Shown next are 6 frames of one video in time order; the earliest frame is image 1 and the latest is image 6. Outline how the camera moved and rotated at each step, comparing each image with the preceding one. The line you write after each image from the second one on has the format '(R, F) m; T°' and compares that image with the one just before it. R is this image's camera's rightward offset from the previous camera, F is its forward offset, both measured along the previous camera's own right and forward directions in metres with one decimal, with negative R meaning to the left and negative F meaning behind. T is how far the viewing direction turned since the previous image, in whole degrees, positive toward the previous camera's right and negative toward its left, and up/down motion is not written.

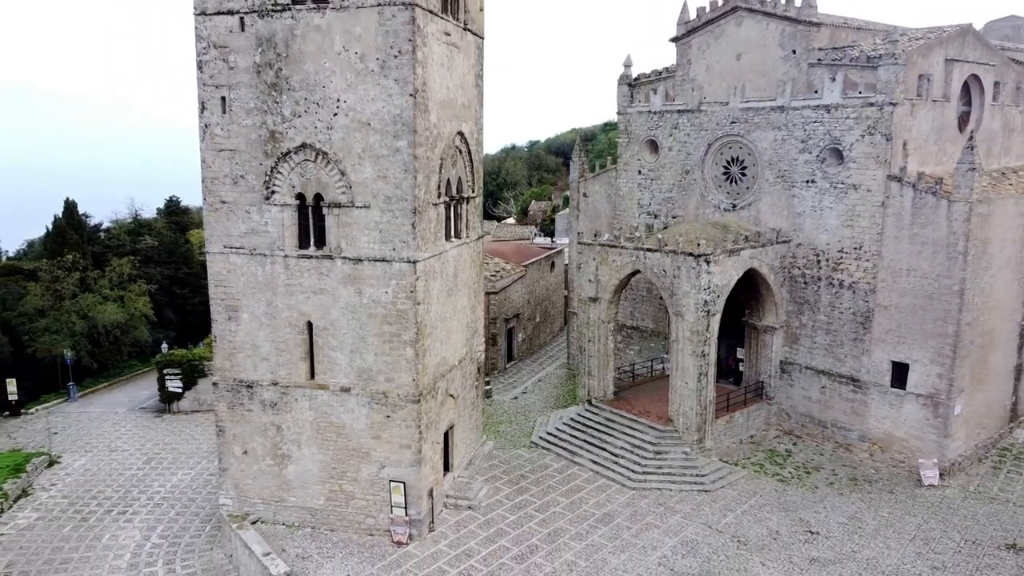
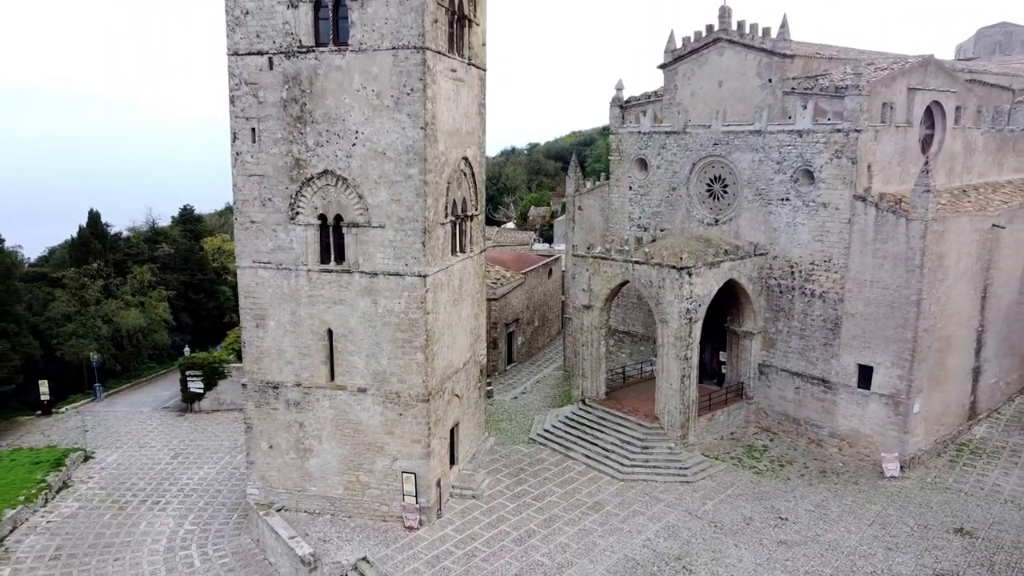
(0.0, -1.5) m; 0°
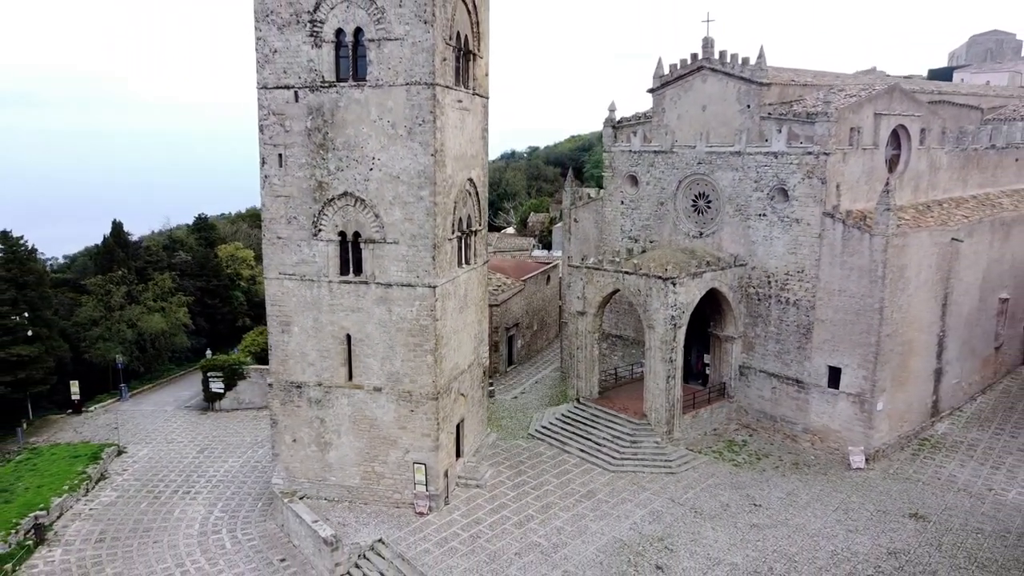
(0.0, -1.7) m; 0°
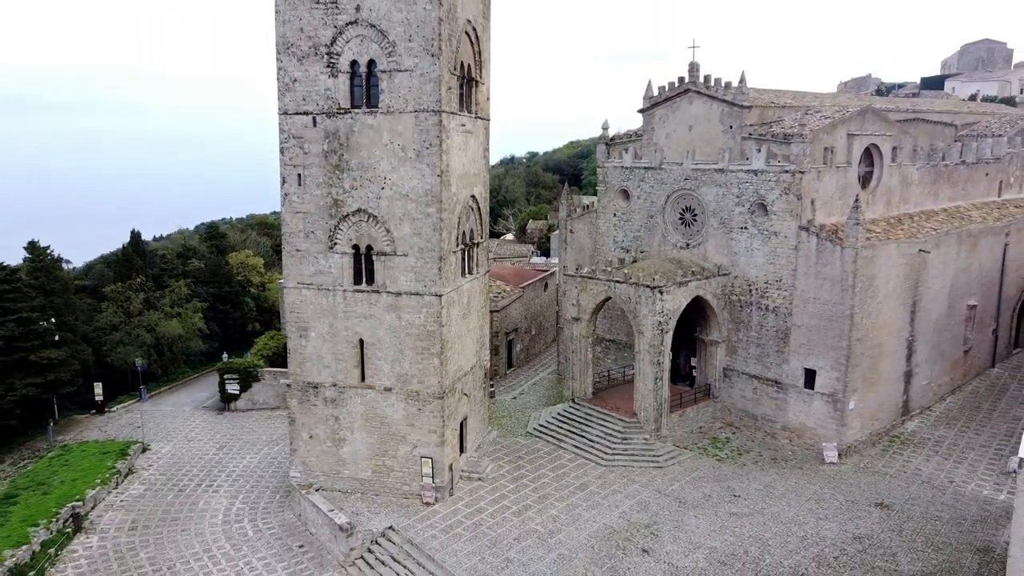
(0.0, -1.5) m; 0°
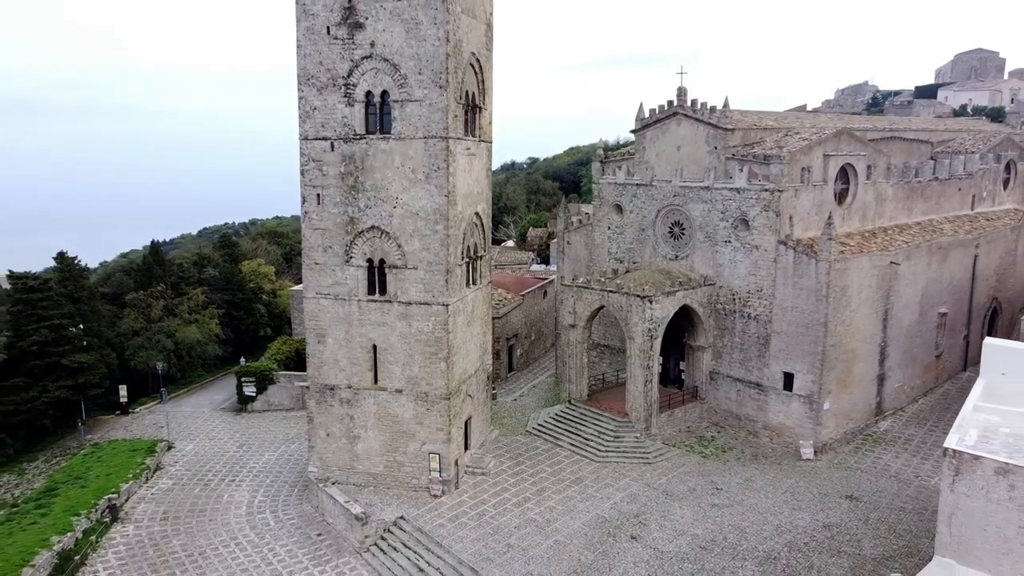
(0.0, -1.7) m; 0°
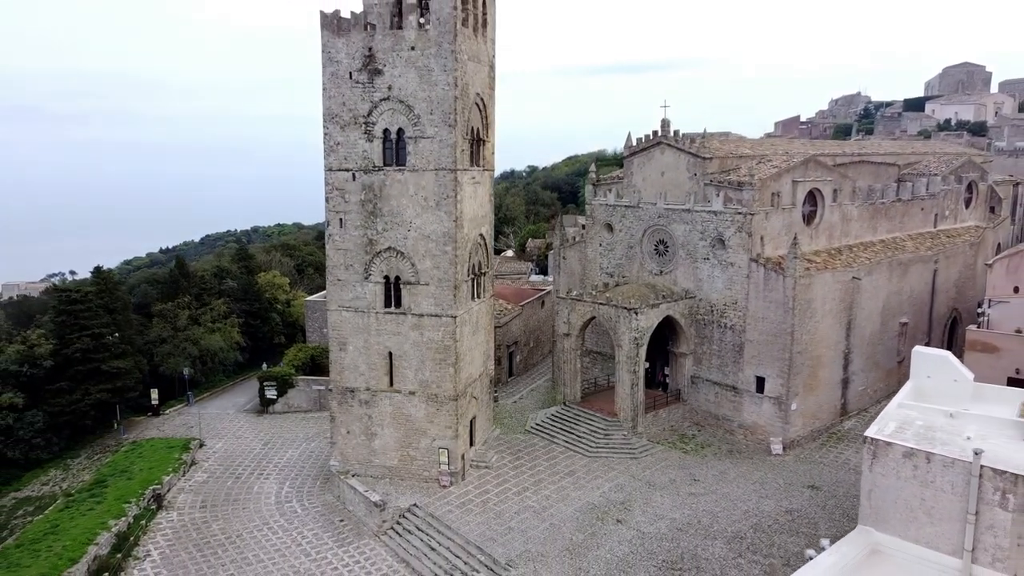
(0.0, -2.5) m; 0°
